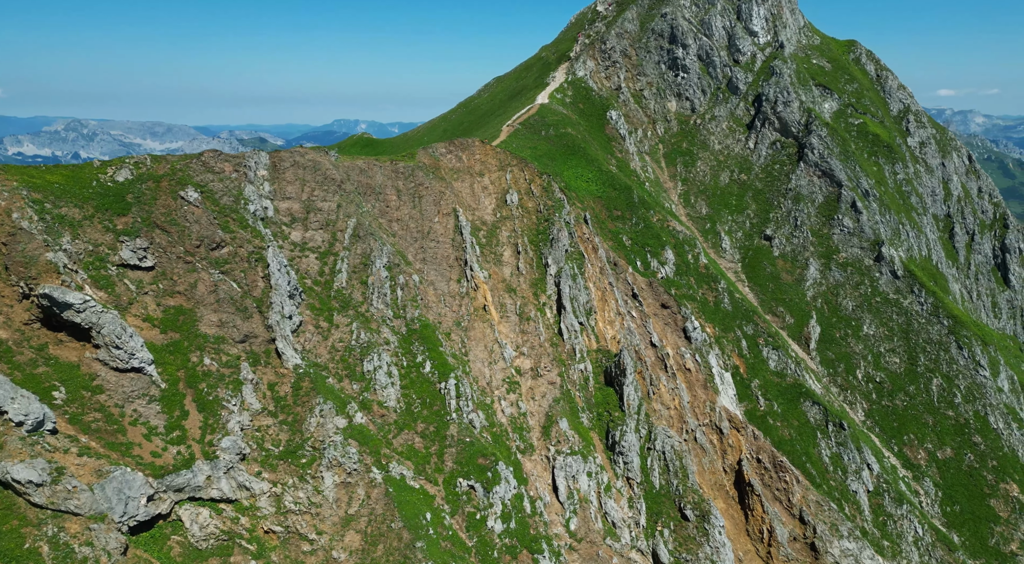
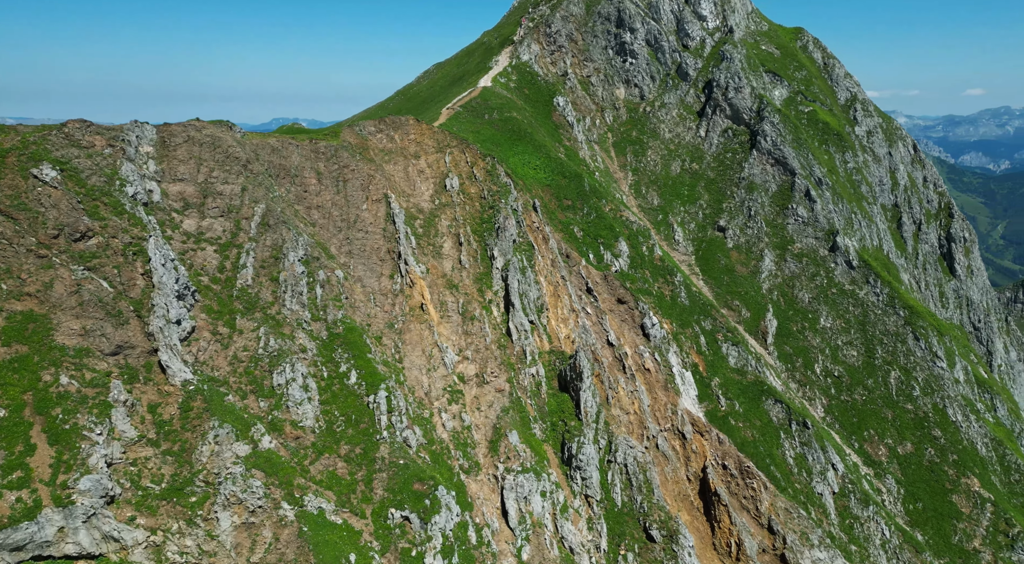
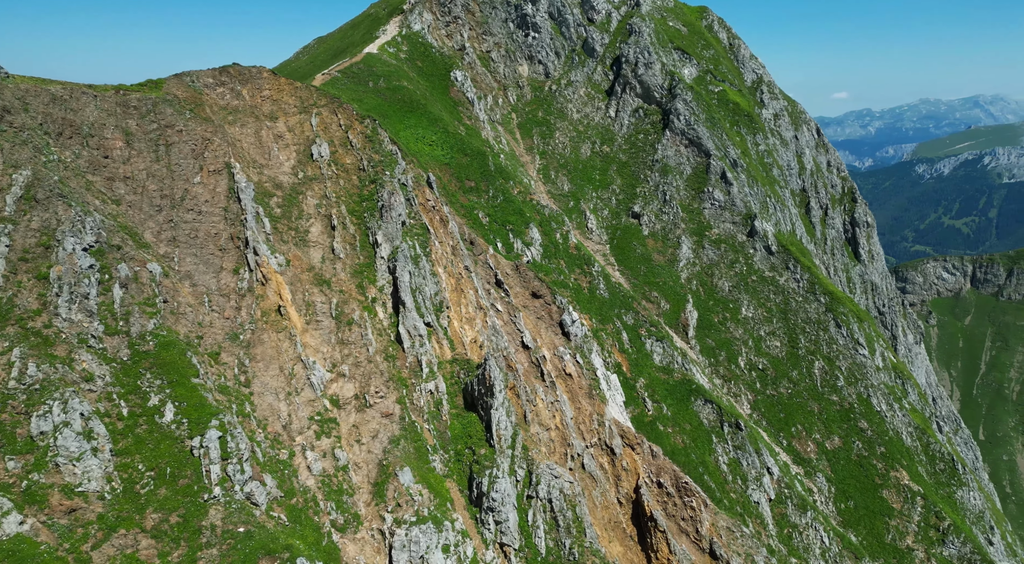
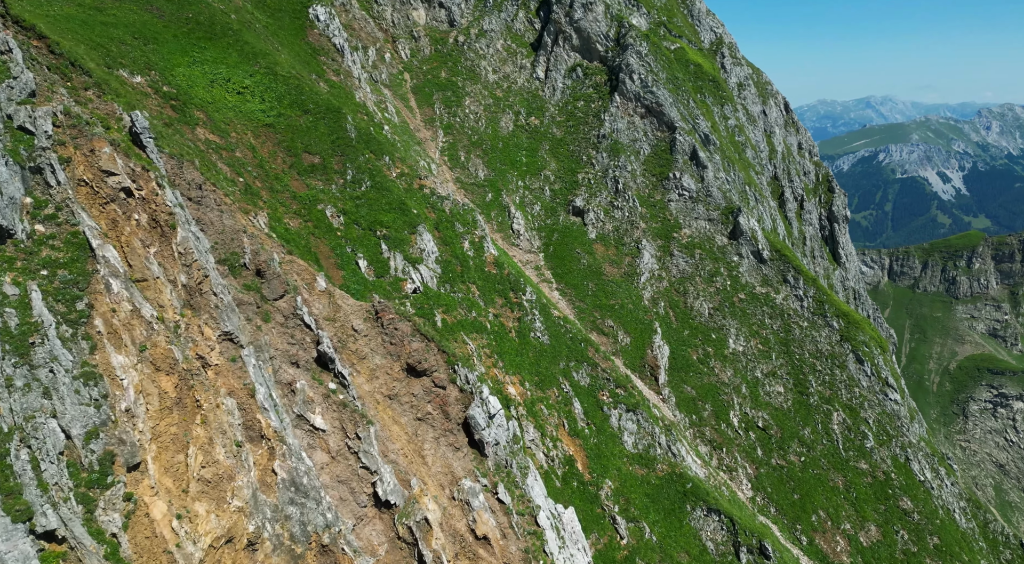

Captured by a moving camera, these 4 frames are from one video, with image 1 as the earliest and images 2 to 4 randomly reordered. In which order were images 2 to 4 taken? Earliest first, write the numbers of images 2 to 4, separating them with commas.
2, 3, 4
